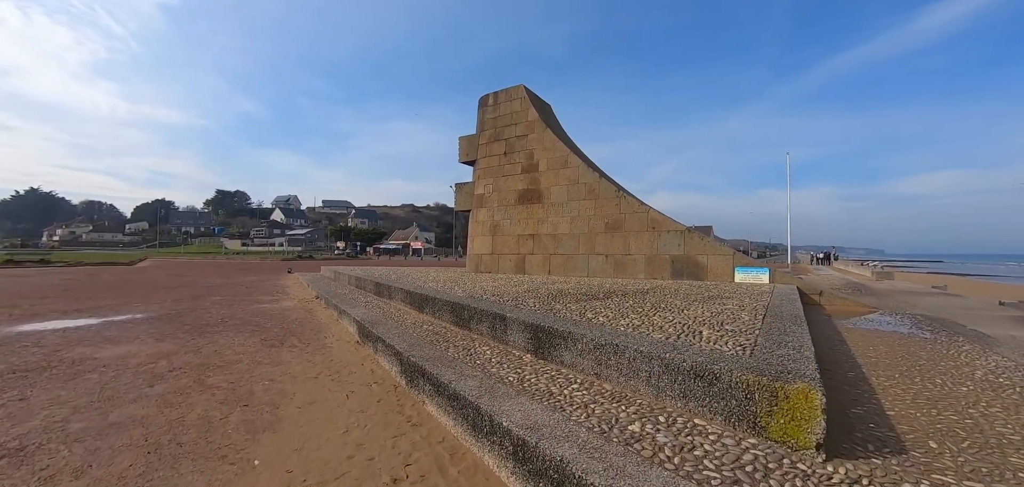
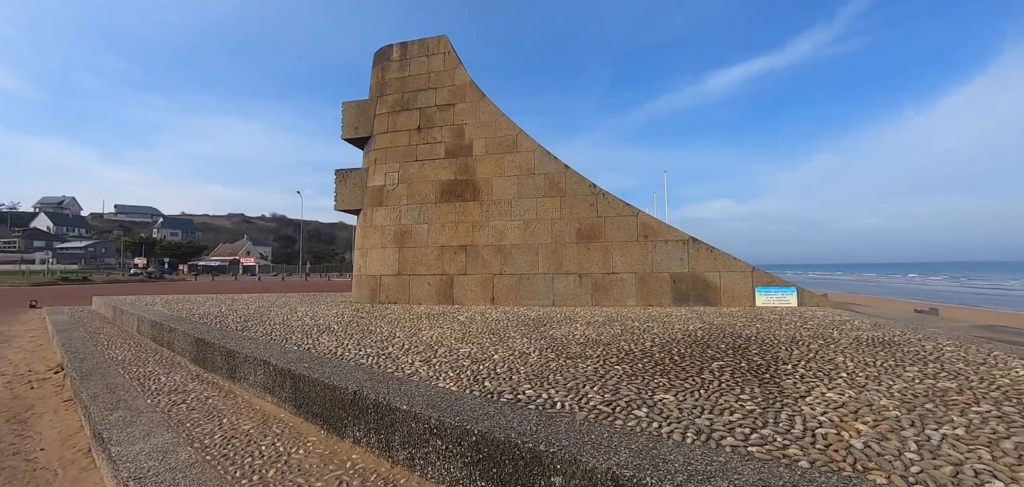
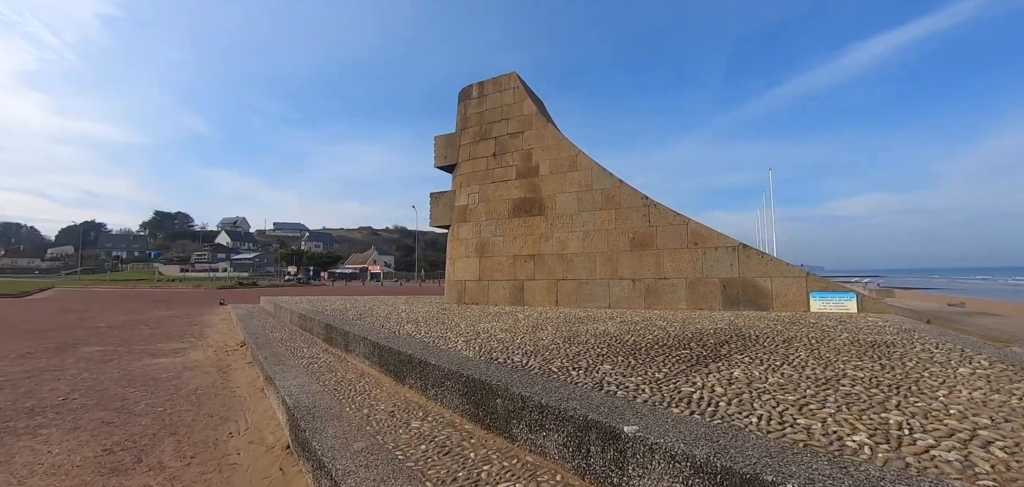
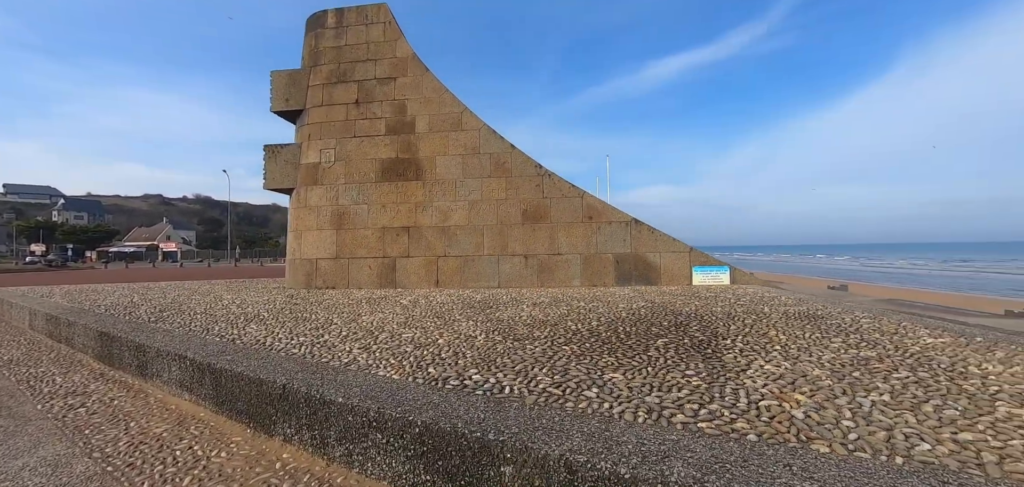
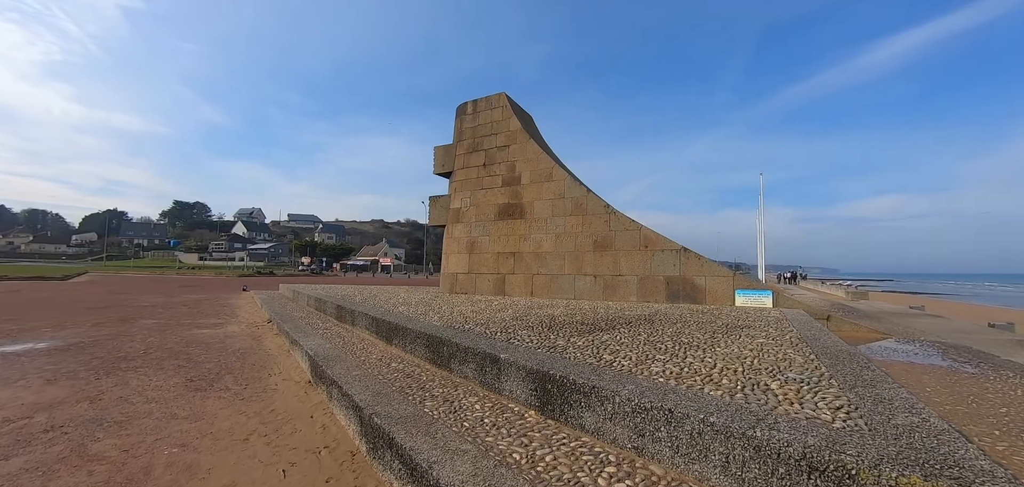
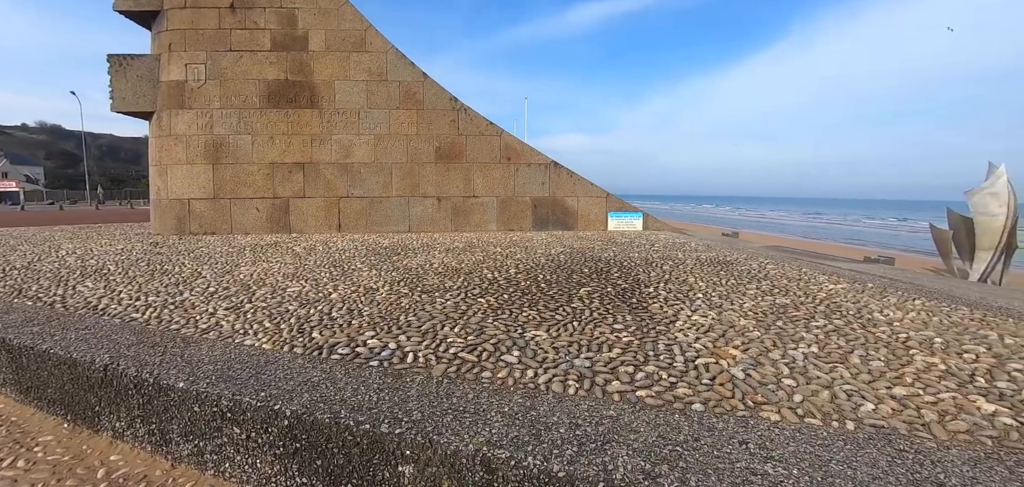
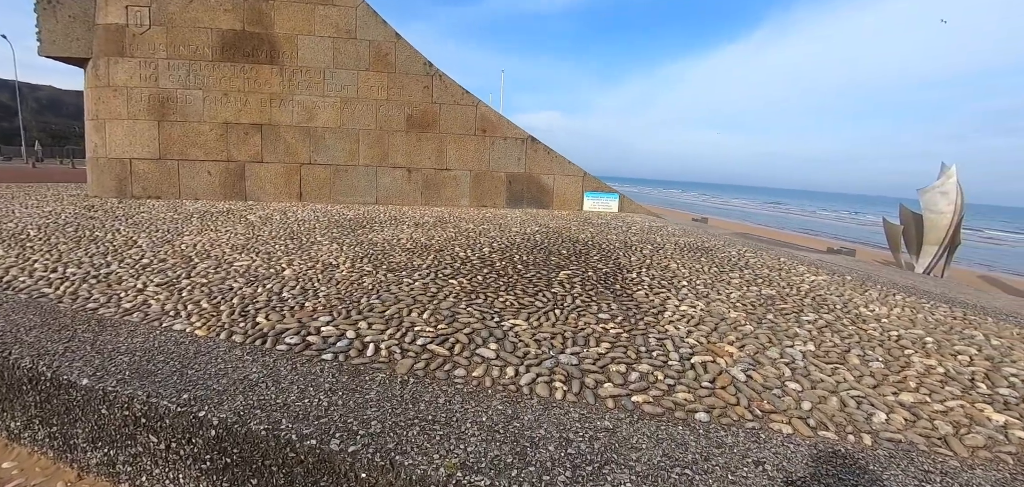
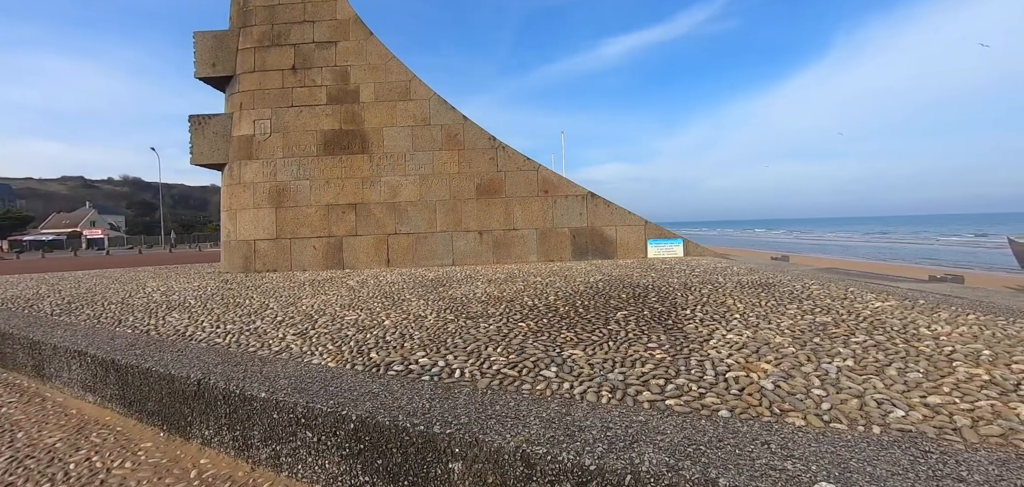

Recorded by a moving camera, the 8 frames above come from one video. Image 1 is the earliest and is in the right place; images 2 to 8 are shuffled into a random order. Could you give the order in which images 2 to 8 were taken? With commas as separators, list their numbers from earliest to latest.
5, 3, 2, 4, 8, 6, 7
